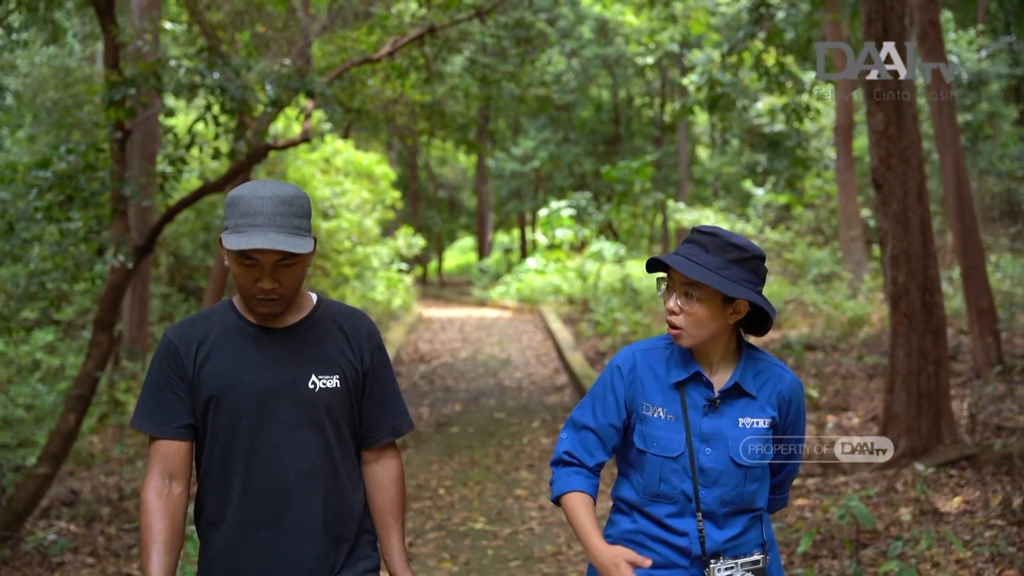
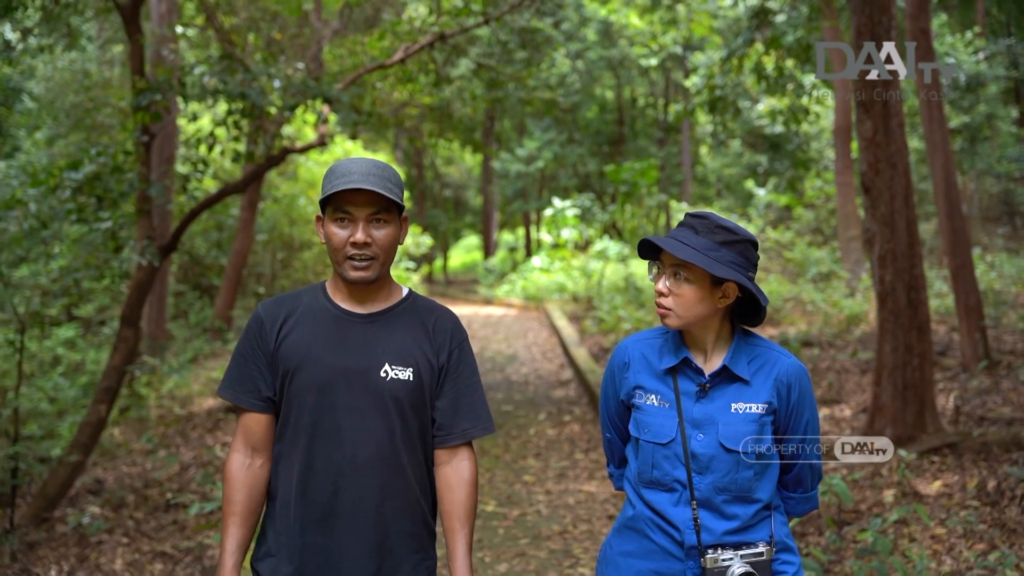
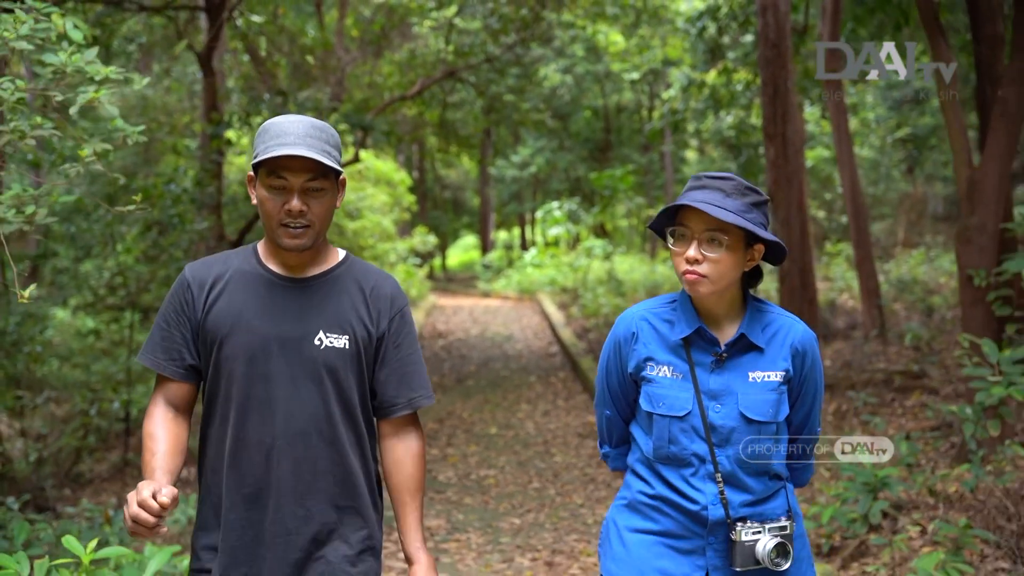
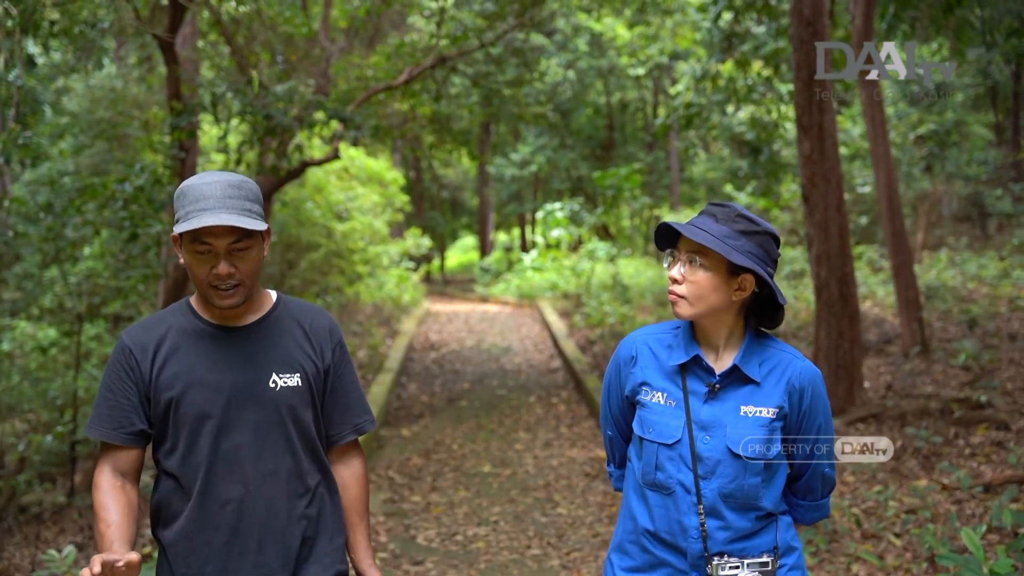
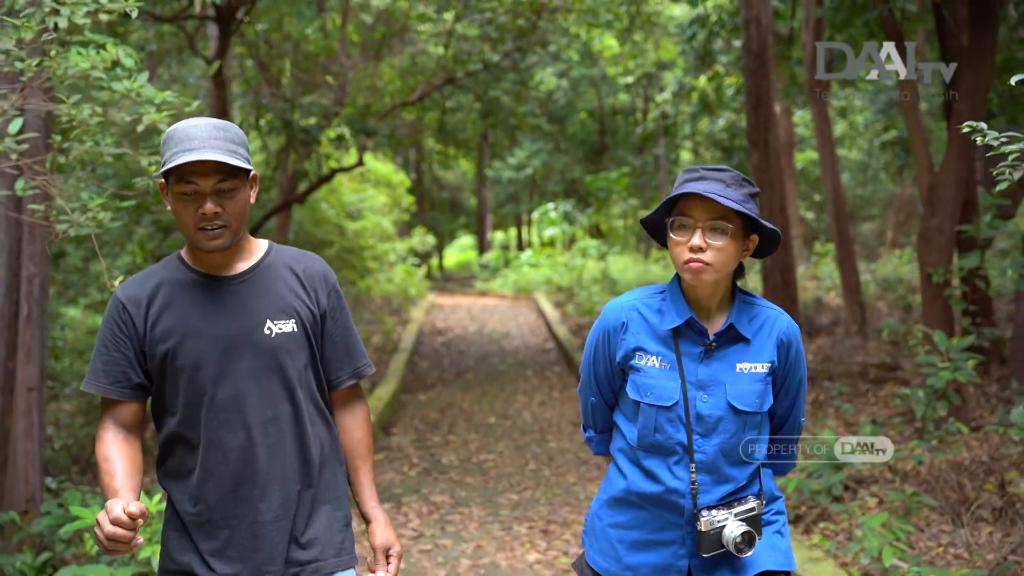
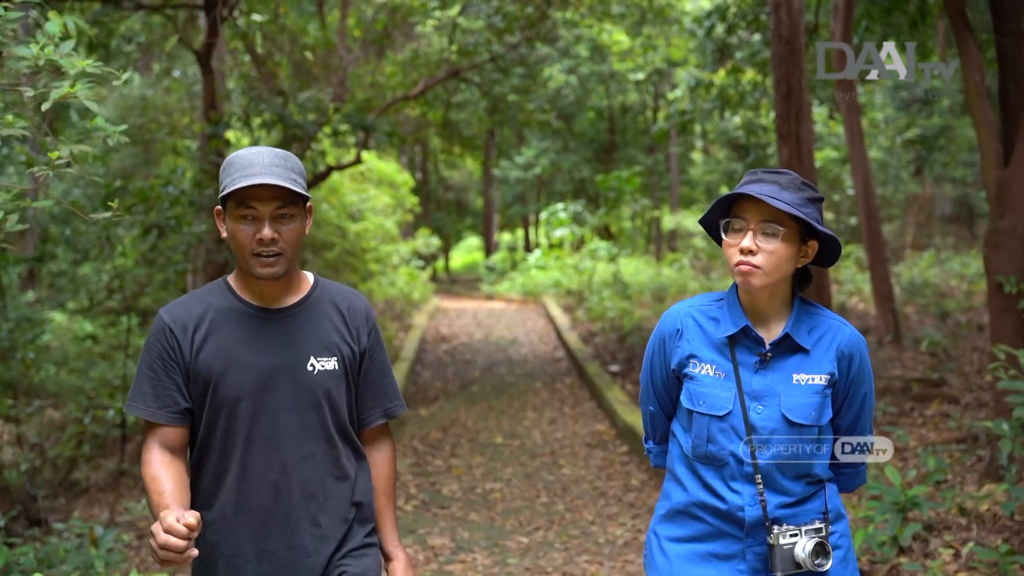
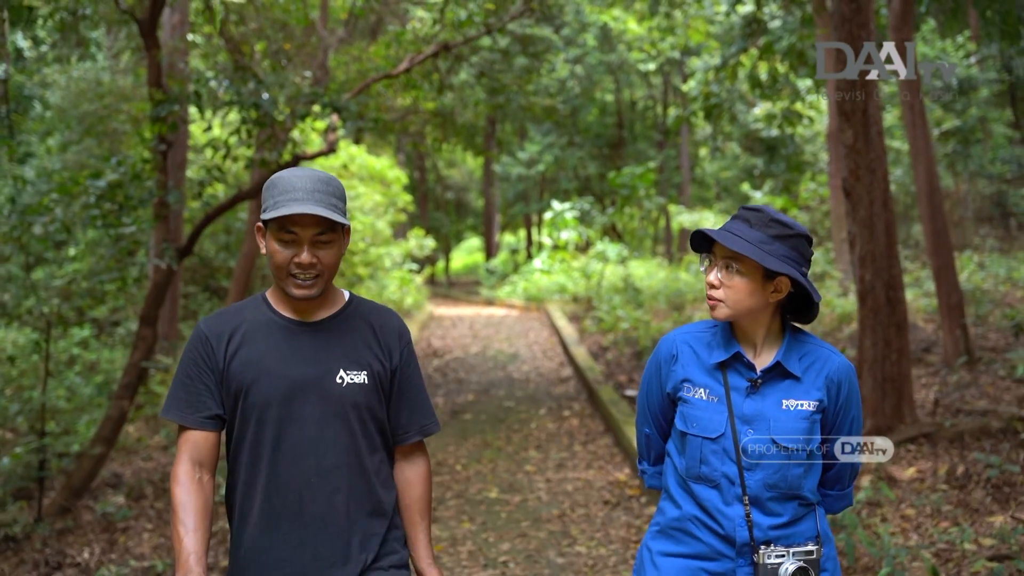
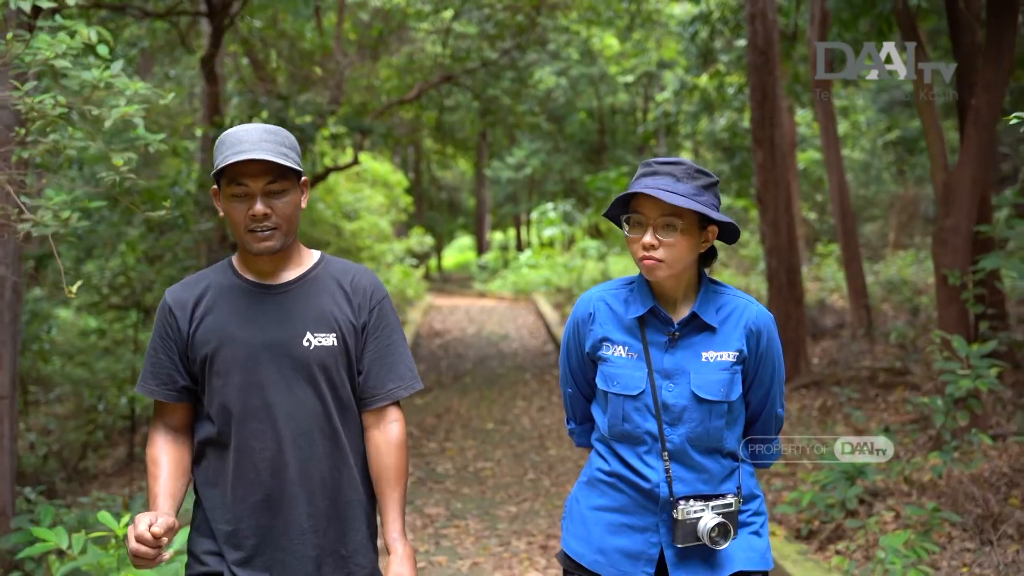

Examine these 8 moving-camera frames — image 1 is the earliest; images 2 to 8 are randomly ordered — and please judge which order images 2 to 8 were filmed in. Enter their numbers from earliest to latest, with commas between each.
2, 7, 4, 6, 3, 8, 5
